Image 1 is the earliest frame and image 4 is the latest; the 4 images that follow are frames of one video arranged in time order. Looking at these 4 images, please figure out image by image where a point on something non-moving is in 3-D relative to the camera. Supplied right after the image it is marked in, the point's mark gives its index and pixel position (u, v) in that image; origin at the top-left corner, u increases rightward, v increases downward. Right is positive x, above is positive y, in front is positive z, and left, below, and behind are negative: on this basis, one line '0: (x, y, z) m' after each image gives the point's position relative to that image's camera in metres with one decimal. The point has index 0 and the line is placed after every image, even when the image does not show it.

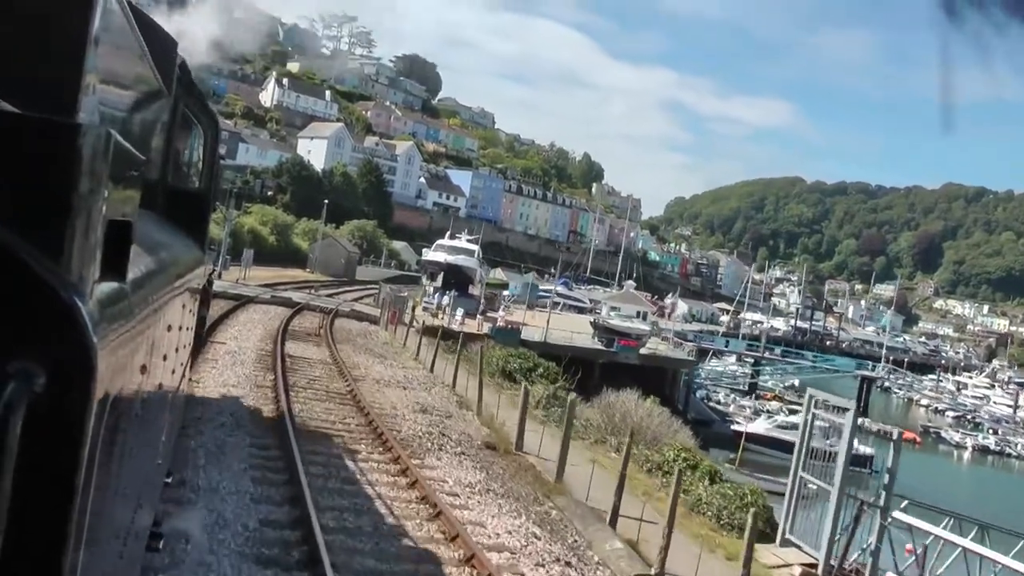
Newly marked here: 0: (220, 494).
0: (-2.5, -1.8, +8.4) m
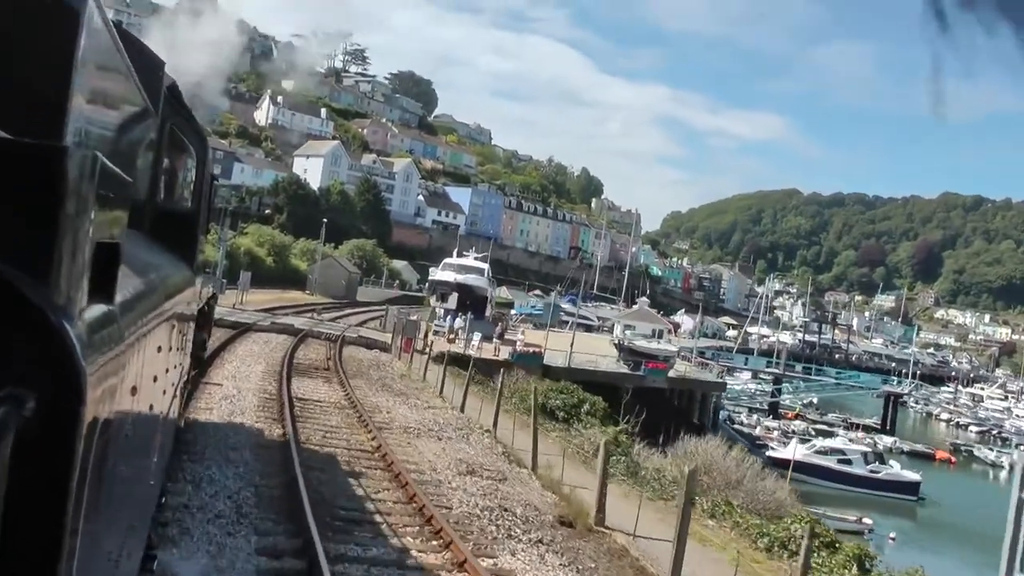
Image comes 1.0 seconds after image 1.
0: (-2.2, -2.0, +7.3) m
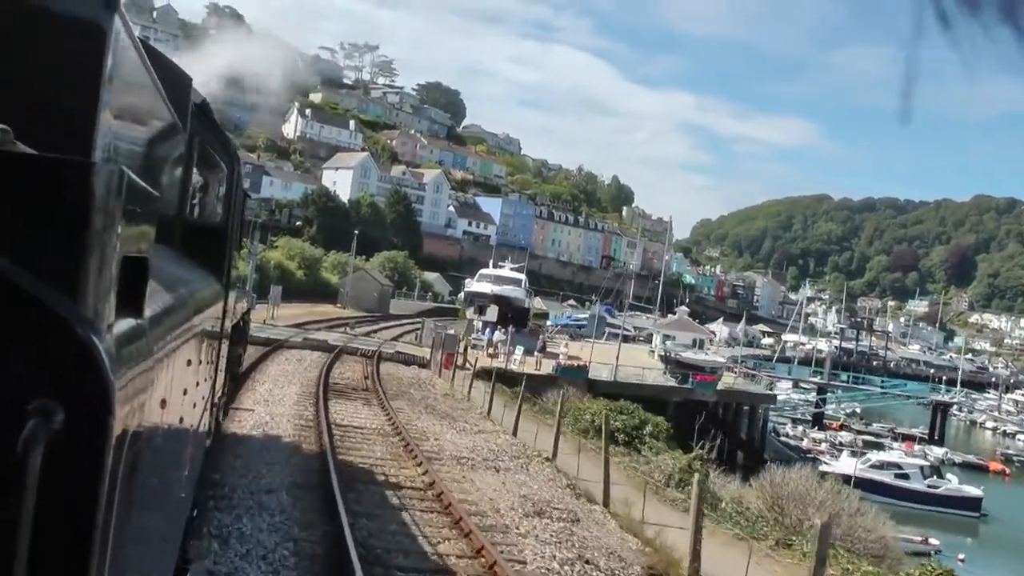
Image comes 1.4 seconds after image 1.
0: (-1.8, -2.1, +6.8) m
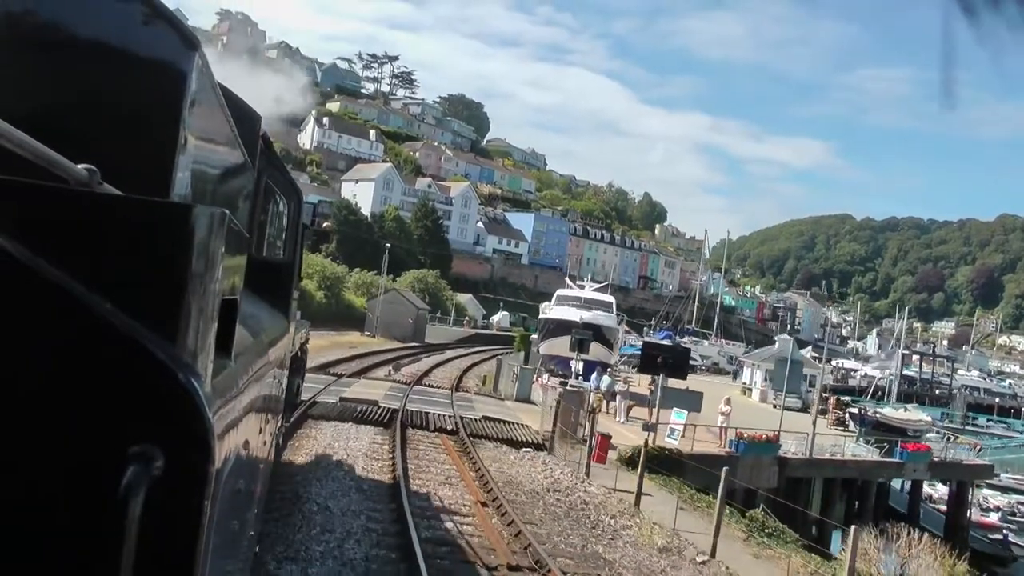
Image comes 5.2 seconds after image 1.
0: (-0.7, -2.2, +2.7) m
